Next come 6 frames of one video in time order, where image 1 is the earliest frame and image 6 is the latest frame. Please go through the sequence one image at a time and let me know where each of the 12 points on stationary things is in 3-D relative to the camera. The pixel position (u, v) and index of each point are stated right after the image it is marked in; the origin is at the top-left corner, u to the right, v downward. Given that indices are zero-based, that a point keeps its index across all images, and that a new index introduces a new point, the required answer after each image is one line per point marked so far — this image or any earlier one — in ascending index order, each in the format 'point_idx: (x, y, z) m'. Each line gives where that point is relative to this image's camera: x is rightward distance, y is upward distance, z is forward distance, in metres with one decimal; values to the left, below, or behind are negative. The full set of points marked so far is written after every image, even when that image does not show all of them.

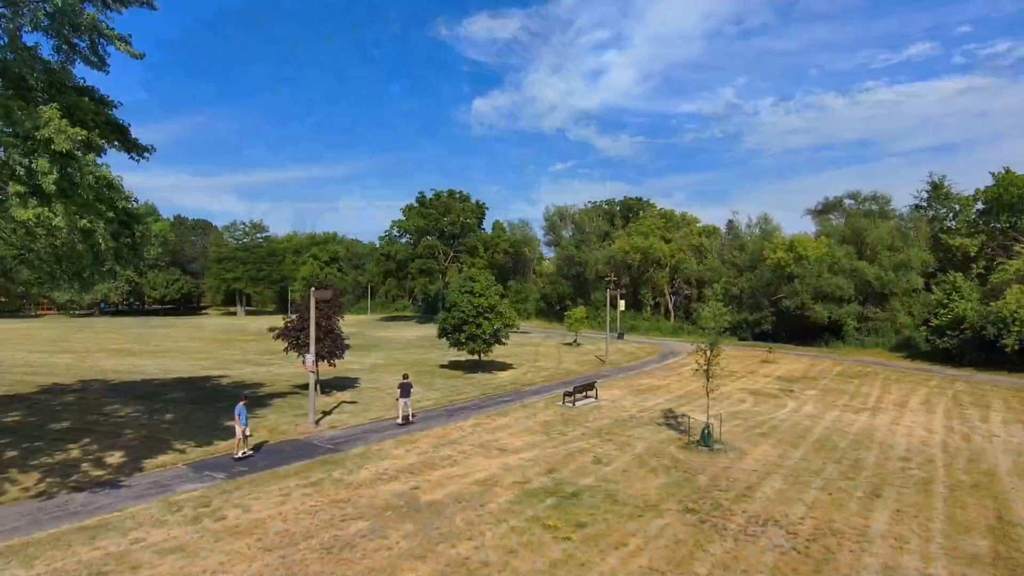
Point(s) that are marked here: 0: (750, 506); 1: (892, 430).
0: (+4.4, -4.0, +11.9) m
1: (+10.7, -4.0, +18.3) m
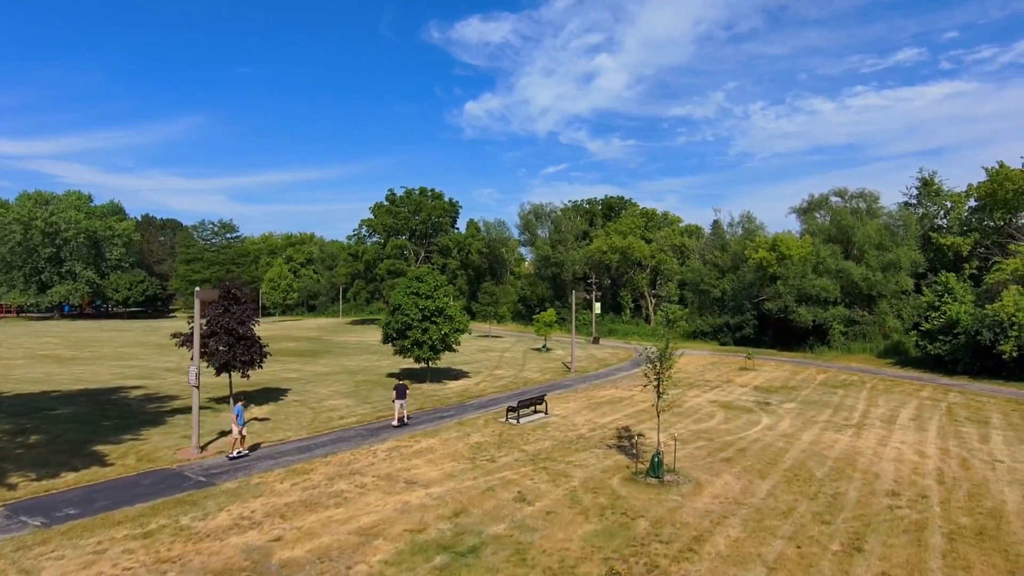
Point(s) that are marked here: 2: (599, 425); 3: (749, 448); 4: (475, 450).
0: (+2.6, -4.0, +9.2) m
1: (+8.9, -4.0, +15.7) m
2: (+2.5, -4.0, +18.8) m
3: (+6.0, -4.0, +16.4) m
4: (-0.9, -4.0, +15.9) m
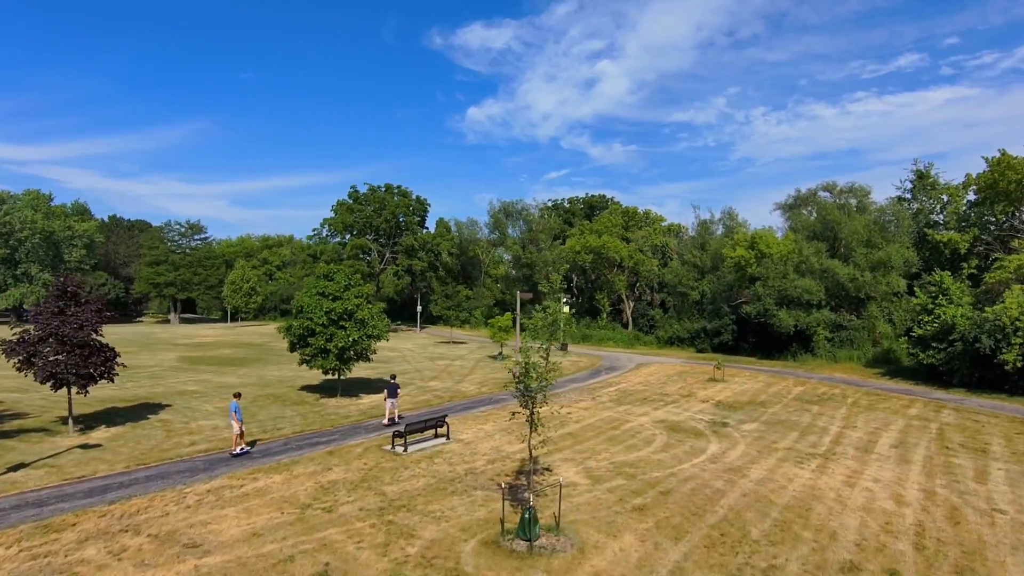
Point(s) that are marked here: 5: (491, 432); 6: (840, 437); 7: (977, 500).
0: (-0.2, -3.8, +5.6) m
1: (+6.1, -3.9, +12.0) m
2: (-0.2, -3.9, +15.1) m
3: (+3.3, -3.9, +12.7) m
4: (-3.6, -3.9, +12.3) m
5: (-0.6, -3.9, +17.6) m
6: (+8.7, -3.9, +17.1) m
7: (+8.7, -3.9, +12.0) m
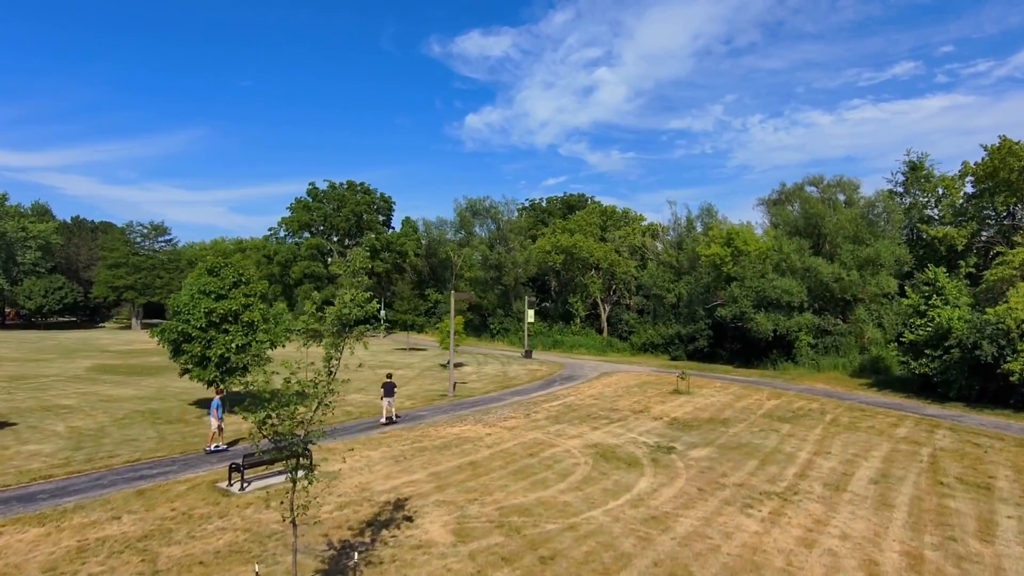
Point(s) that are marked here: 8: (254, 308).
0: (-2.6, -3.5, +2.1) m
1: (+3.7, -3.7, +8.6) m
2: (-2.6, -3.7, +11.7) m
3: (+0.8, -3.7, +9.3) m
4: (-6.1, -3.7, +8.8) m
5: (-3.0, -3.8, +14.1) m
6: (+6.3, -3.8, +13.7) m
7: (+6.3, -3.7, +8.6) m
8: (-7.8, -0.6, +19.5) m
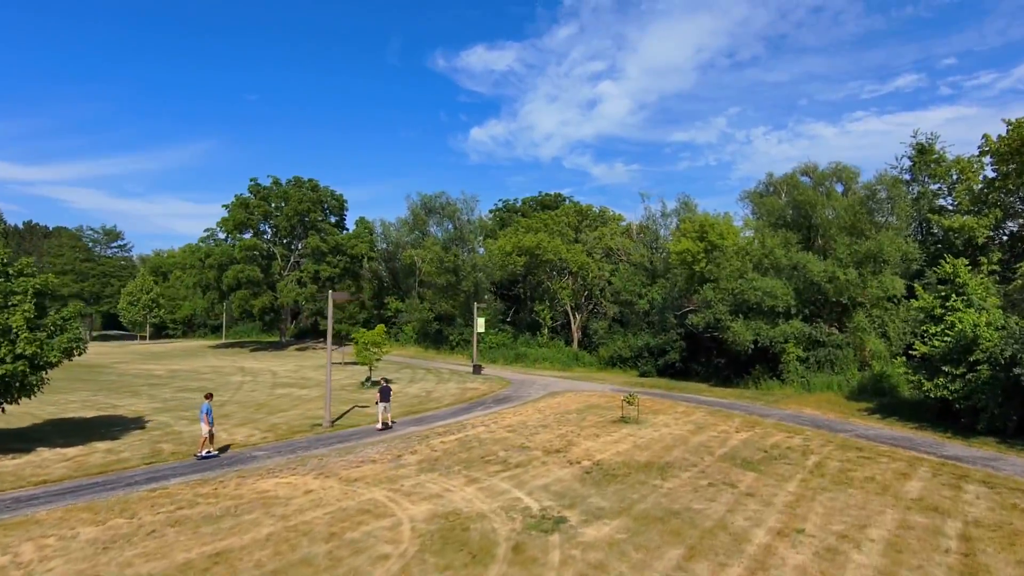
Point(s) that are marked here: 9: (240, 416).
0: (-5.7, -3.1, -3.2) m
1: (+0.6, -3.4, +3.2) m
2: (-5.7, -3.5, +6.3) m
3: (-2.2, -3.4, +3.9) m
4: (-9.1, -3.4, +3.5) m
5: (-6.1, -3.5, +8.8) m
6: (+3.2, -3.5, +8.3) m
7: (+3.2, -3.4, +3.2) m
8: (-10.8, -0.4, +14.3) m
9: (-8.3, -4.0, +20.0) m
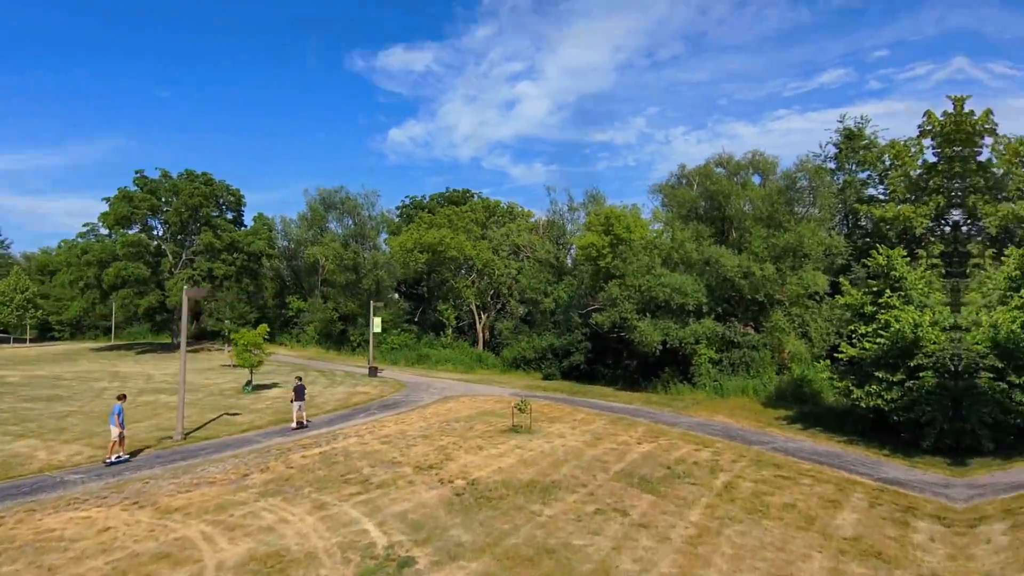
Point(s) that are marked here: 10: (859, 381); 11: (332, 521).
0: (-6.4, -2.6, -7.1) m
1: (-0.8, -3.0, 0.0) m
2: (-7.5, -3.0, +2.3) m
3: (-3.8, -3.0, +0.3) m
4: (-10.6, -2.9, -0.8) m
5: (-8.1, -3.1, +4.7) m
6: (+1.2, -3.2, +5.3) m
7: (+1.7, -3.1, +0.2) m
8: (-13.4, 0.0, +9.7) m
9: (-11.6, -3.6, +15.6) m
10: (+8.1, -2.2, +15.3) m
11: (-2.8, -3.4, +8.7) m
